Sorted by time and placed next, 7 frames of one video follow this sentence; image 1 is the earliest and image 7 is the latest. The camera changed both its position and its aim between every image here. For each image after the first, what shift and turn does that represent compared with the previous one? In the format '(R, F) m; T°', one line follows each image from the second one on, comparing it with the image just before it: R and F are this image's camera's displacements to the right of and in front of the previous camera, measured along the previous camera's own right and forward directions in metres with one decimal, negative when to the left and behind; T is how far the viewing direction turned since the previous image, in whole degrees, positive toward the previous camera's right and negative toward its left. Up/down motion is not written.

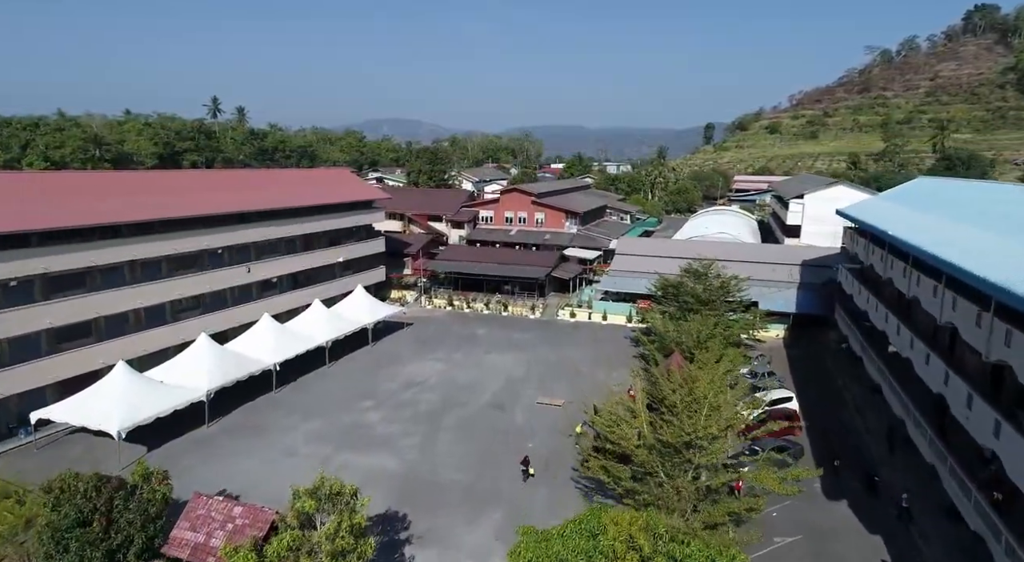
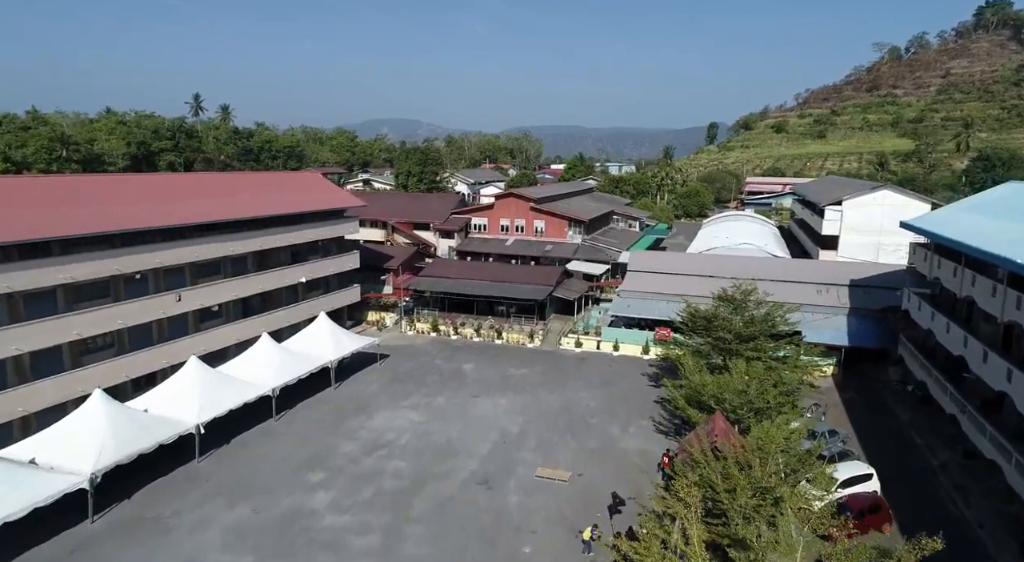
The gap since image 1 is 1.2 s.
(+0.2, +5.5) m; 0°
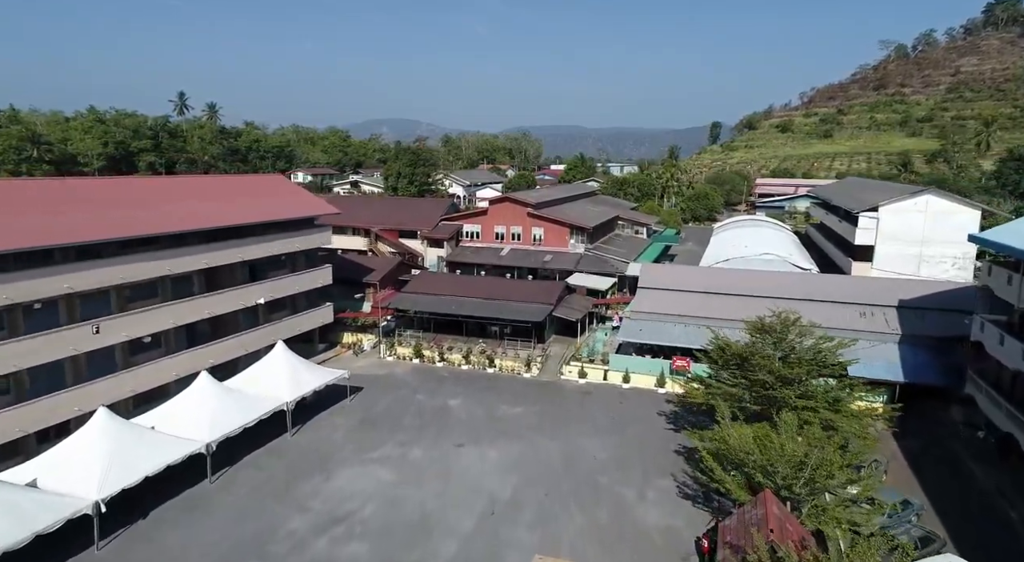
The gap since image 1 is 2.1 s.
(+0.3, +4.2) m; 0°
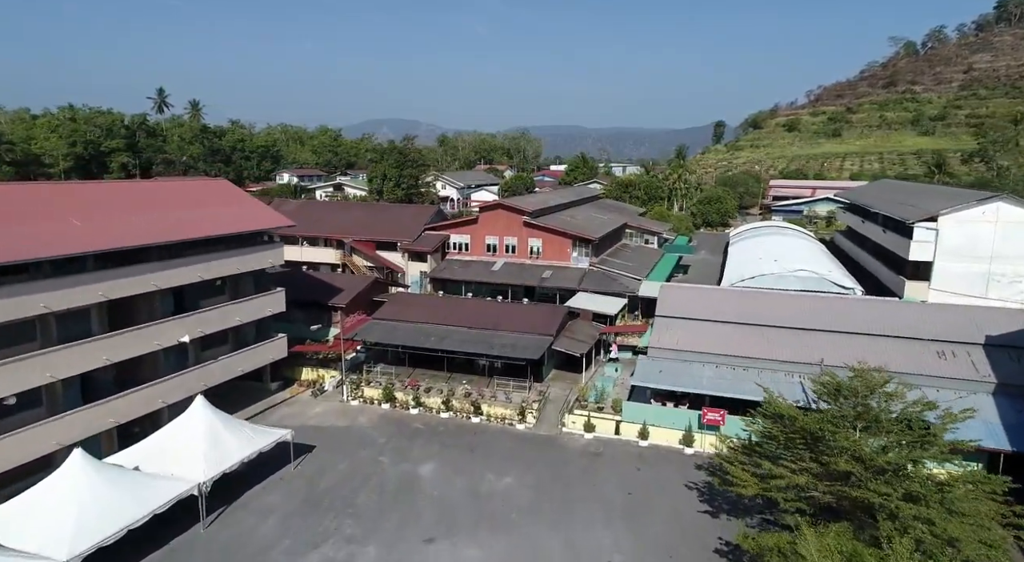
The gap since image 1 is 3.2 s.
(+0.3, +5.2) m; 0°
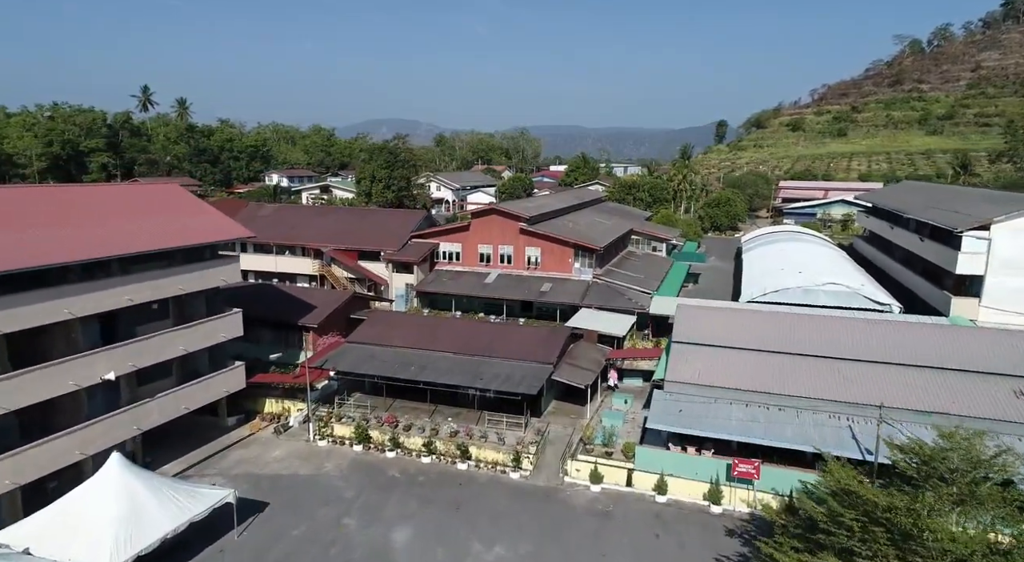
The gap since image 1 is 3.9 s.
(+0.2, +3.4) m; 0°
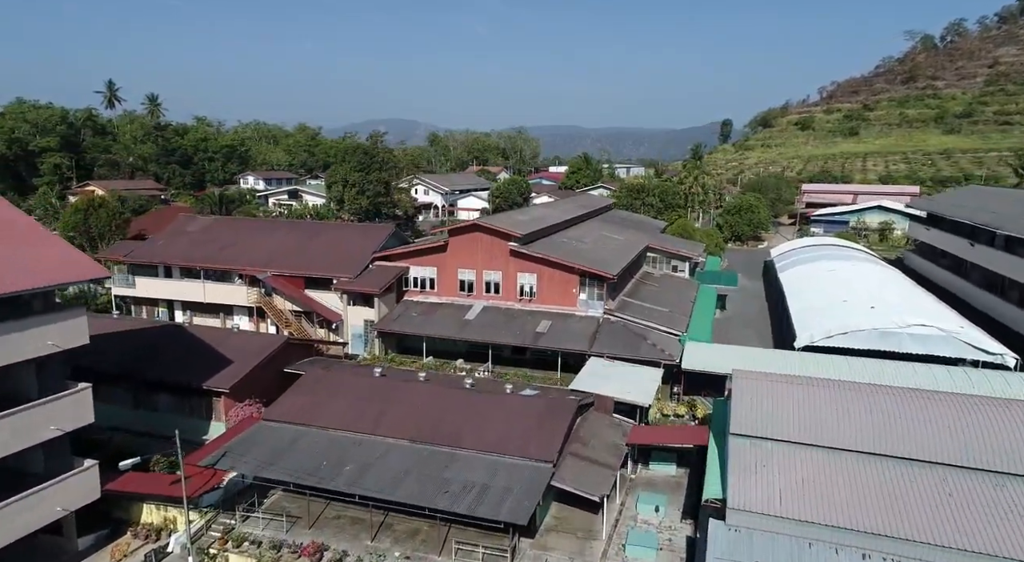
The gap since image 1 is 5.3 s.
(+0.4, +6.8) m; 0°
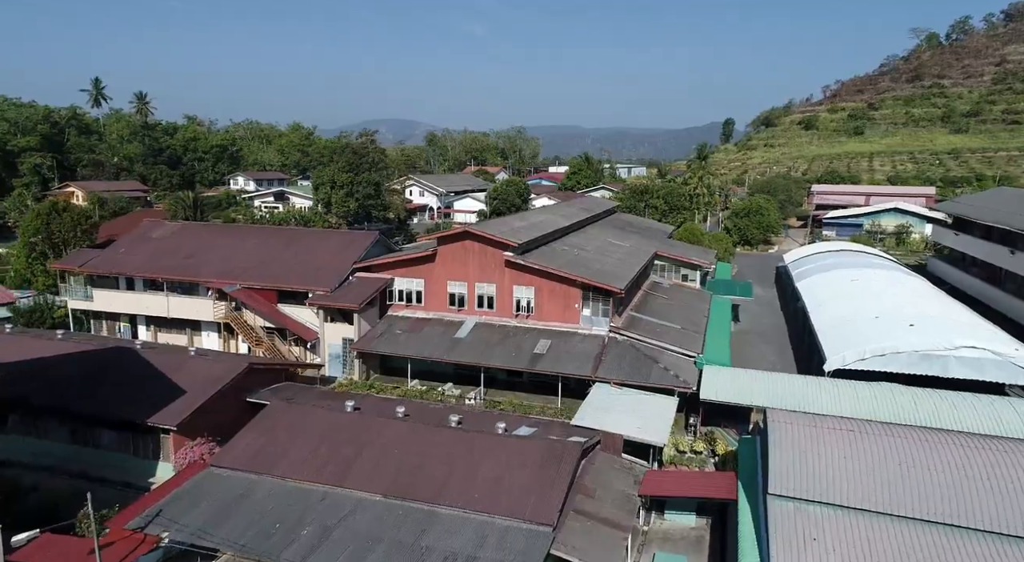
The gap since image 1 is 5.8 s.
(+0.2, +2.5) m; 0°
